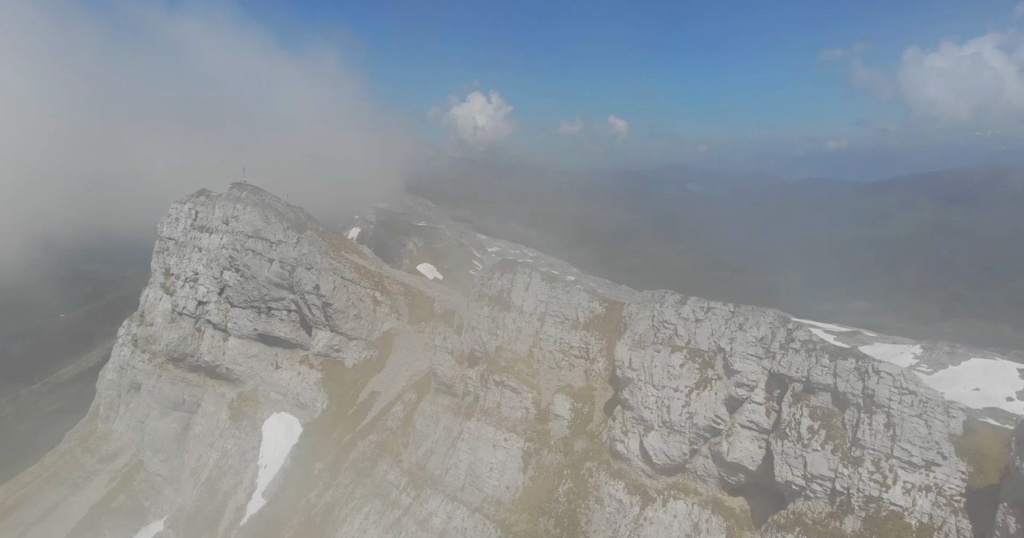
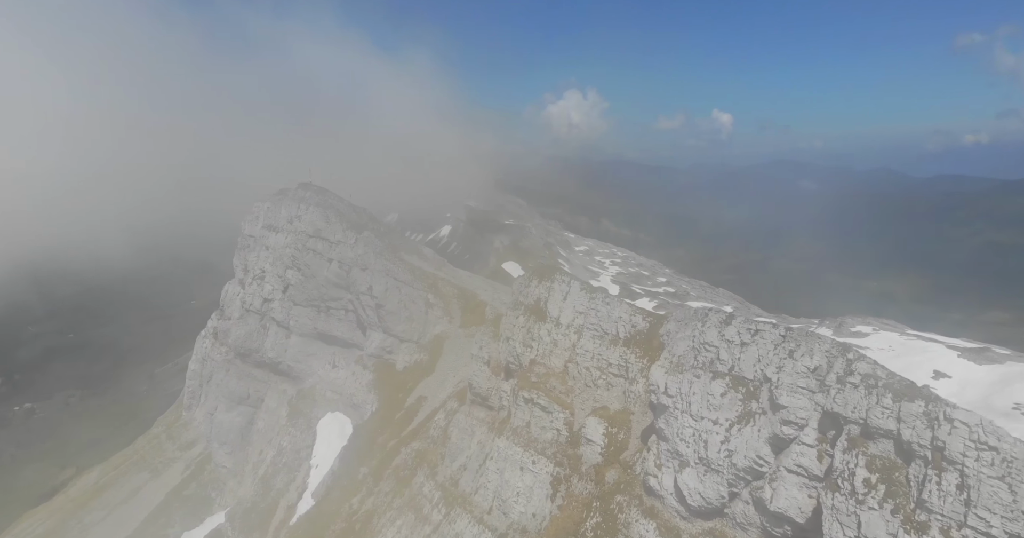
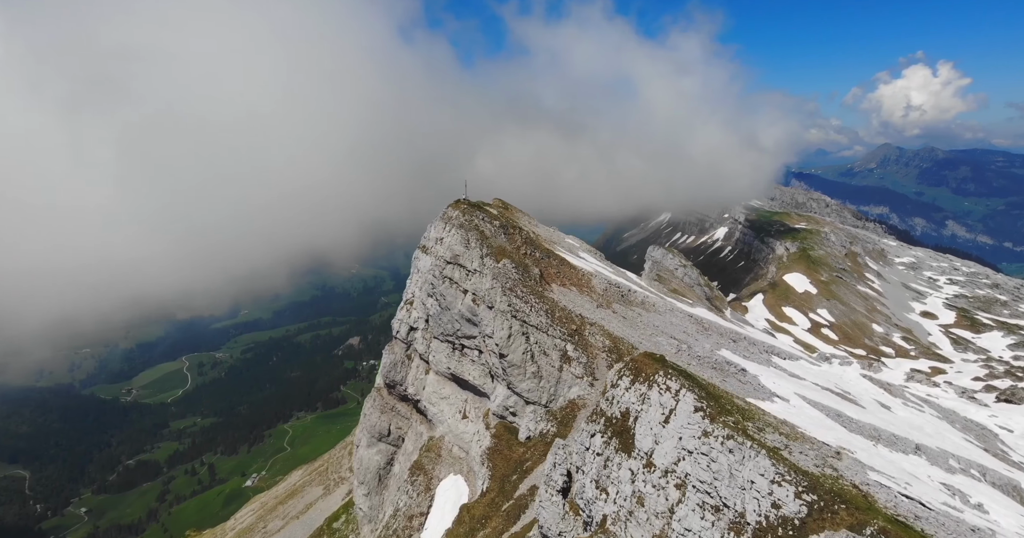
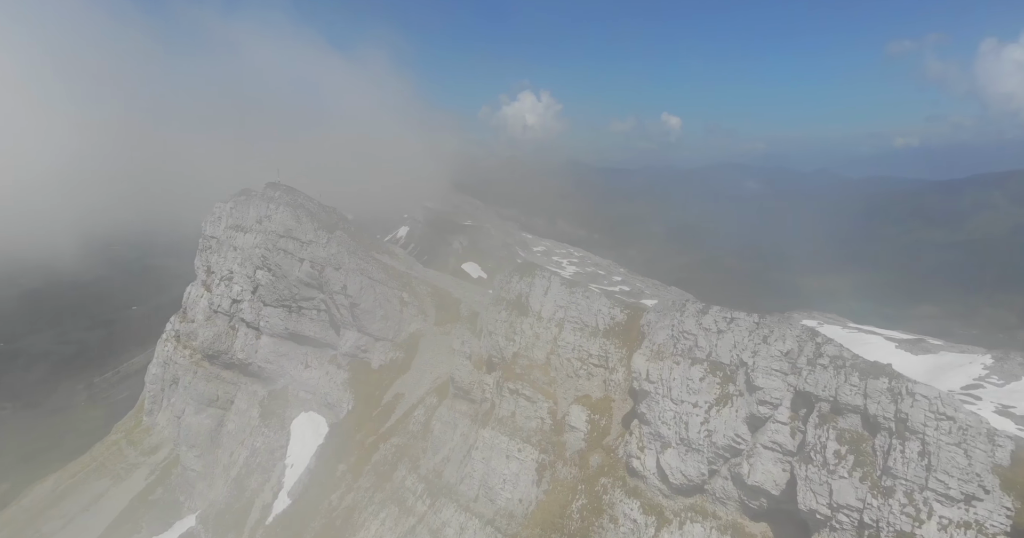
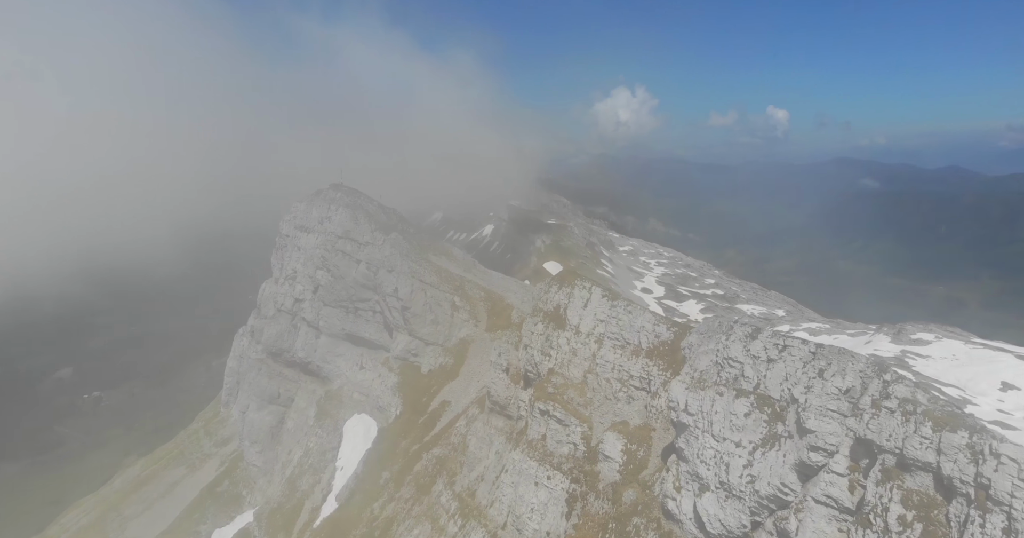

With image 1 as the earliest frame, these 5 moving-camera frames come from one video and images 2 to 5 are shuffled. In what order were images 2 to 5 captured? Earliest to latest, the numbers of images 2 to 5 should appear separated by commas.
4, 2, 5, 3
